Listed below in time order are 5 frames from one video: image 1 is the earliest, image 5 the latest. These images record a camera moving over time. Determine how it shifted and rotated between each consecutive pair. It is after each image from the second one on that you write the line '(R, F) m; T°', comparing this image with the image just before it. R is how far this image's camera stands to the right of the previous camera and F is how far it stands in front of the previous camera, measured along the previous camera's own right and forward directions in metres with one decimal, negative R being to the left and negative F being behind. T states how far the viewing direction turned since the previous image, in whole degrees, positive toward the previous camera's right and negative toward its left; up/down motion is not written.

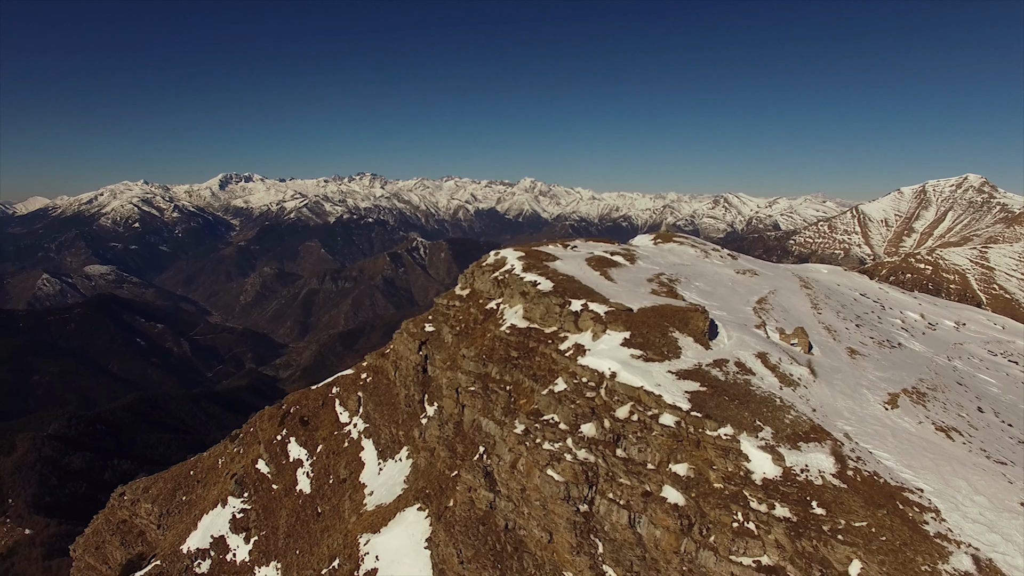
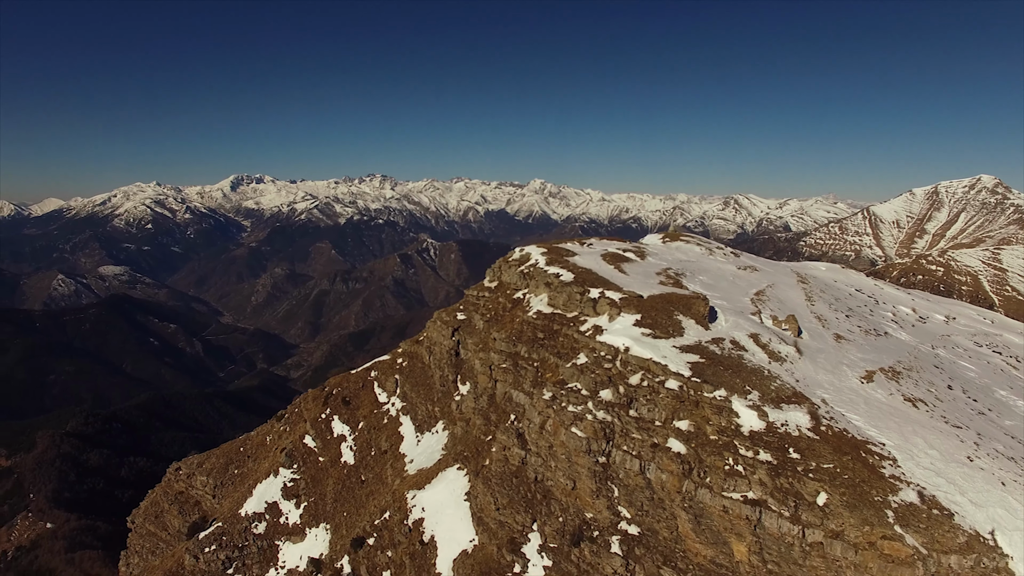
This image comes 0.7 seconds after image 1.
(-1.4, -4.7) m; -1°
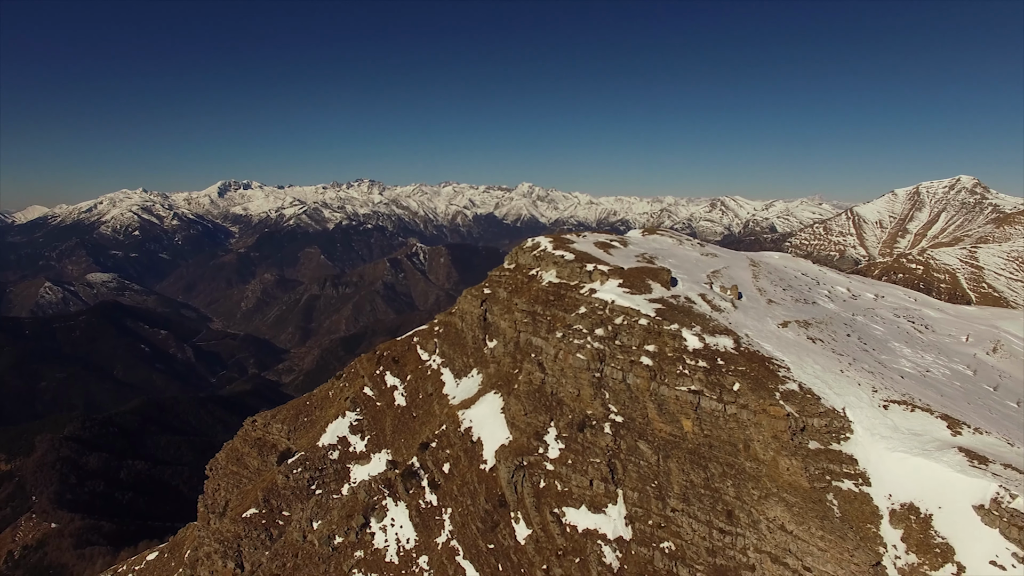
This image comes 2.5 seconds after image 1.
(-2.9, -13.1) m; +1°
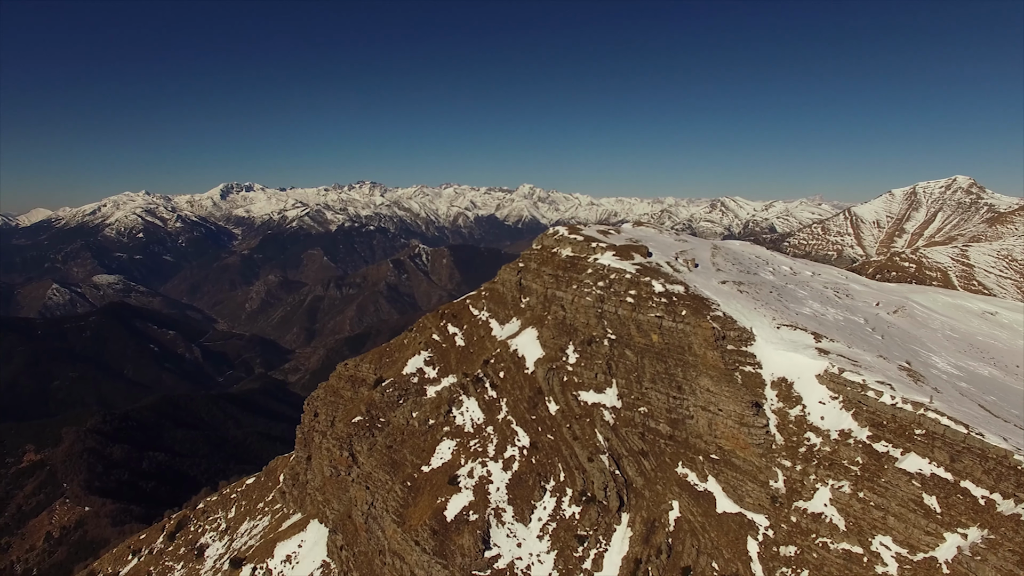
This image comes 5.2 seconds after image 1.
(-4.6, -23.4) m; 0°
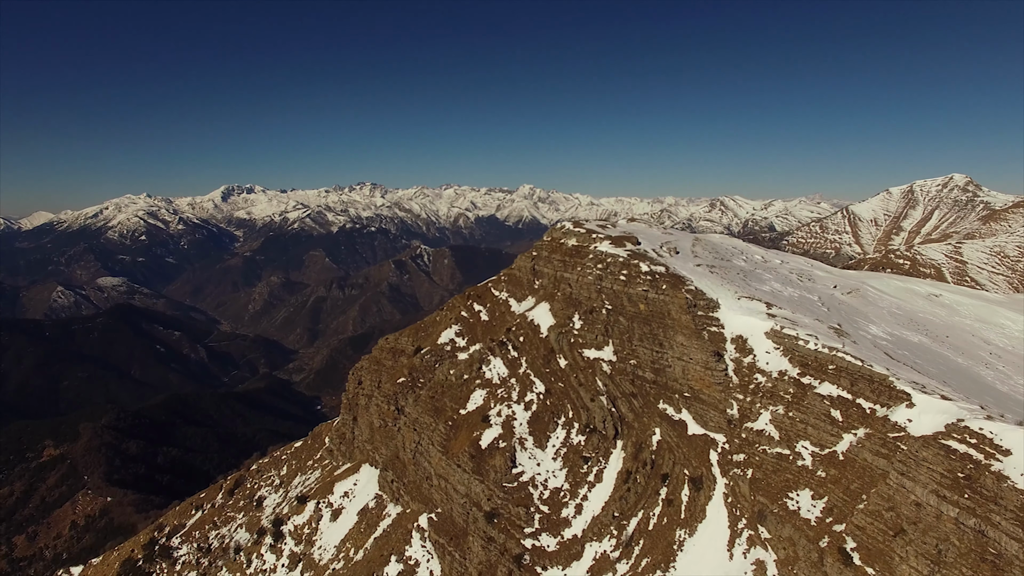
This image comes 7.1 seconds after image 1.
(-3.1, -17.1) m; 0°
